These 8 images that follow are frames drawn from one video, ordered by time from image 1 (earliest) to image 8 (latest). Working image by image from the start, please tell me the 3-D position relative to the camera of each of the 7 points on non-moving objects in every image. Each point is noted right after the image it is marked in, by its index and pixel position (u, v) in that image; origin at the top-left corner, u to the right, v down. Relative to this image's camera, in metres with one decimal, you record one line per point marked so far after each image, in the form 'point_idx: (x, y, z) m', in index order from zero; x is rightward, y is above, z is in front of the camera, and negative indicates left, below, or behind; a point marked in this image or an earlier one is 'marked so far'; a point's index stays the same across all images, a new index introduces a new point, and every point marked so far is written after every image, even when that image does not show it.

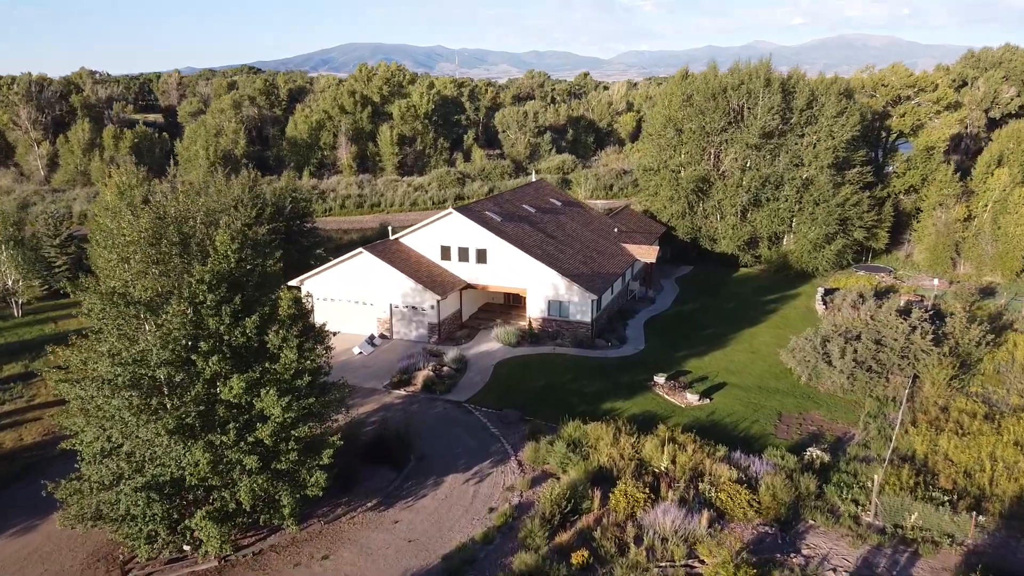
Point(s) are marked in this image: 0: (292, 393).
0: (-3.1, -1.5, +18.0) m
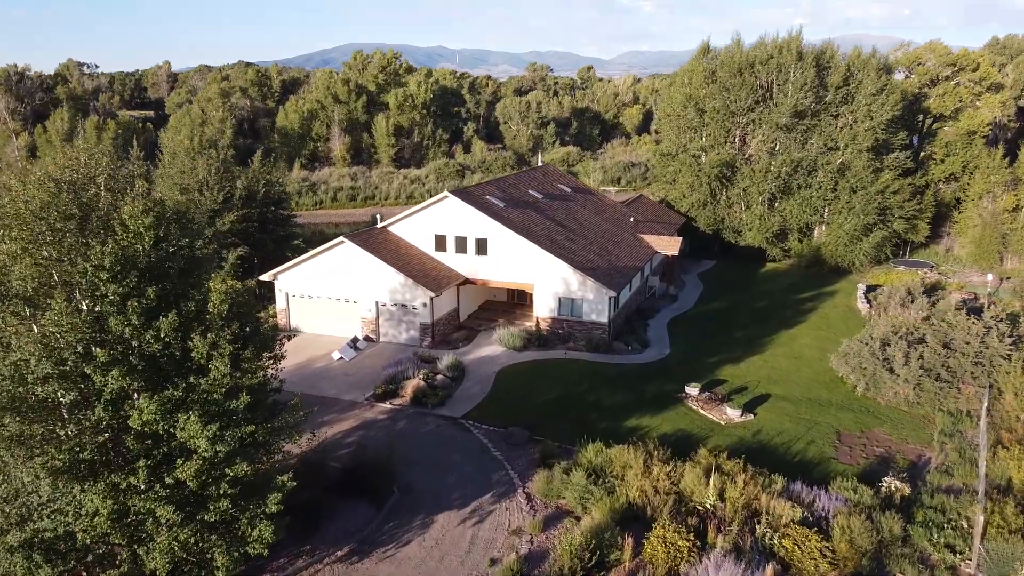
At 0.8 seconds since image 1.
0: (-3.0, -1.4, +13.4) m
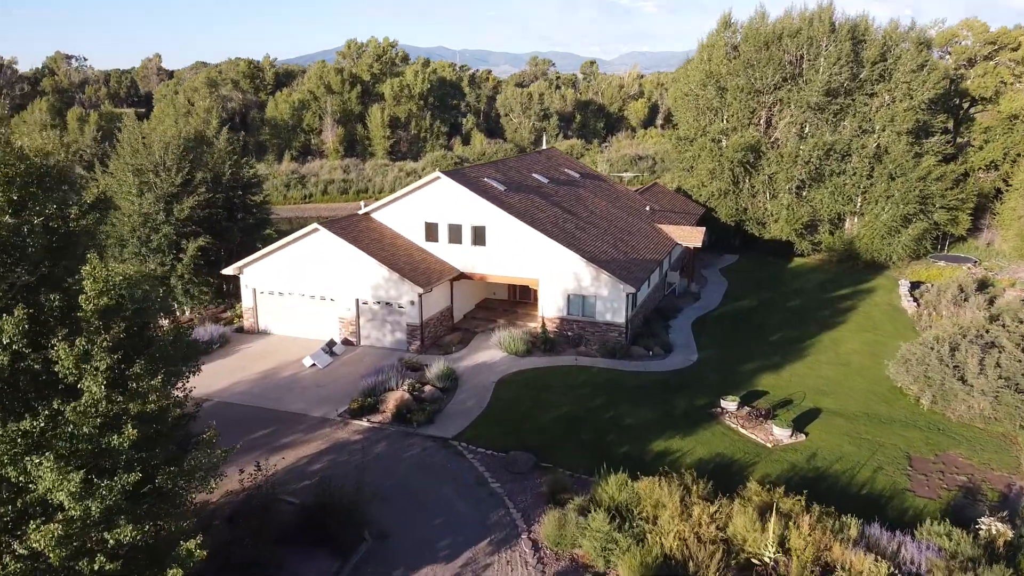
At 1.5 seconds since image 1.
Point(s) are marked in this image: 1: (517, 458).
0: (-3.0, -1.3, +9.4) m
1: (+0.1, -2.4, +17.8) m
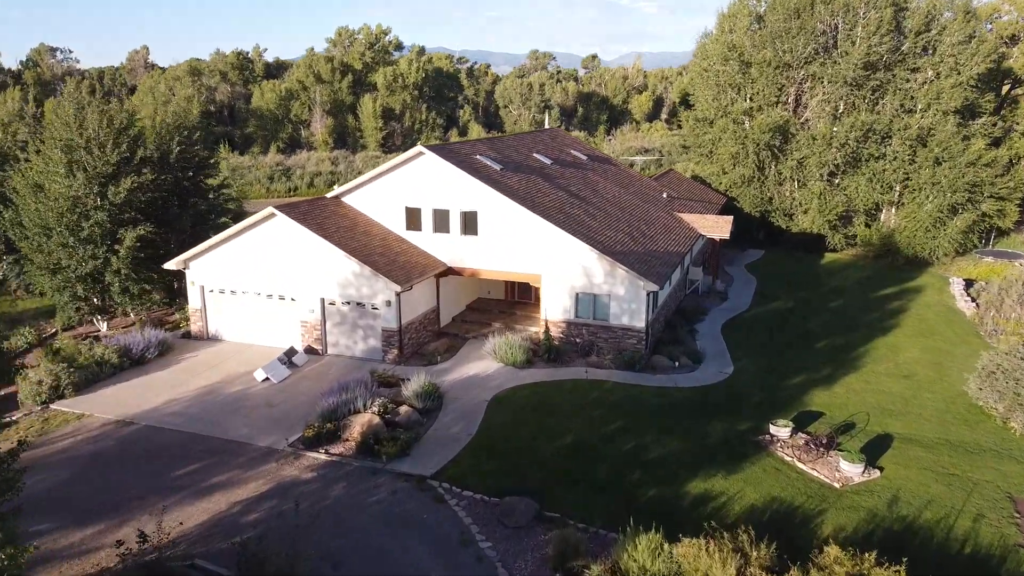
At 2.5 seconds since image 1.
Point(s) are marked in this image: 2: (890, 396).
0: (-3.1, -1.2, +5.2) m
1: (0.0, -2.4, +13.6) m
2: (+5.9, -1.7, +19.8) m
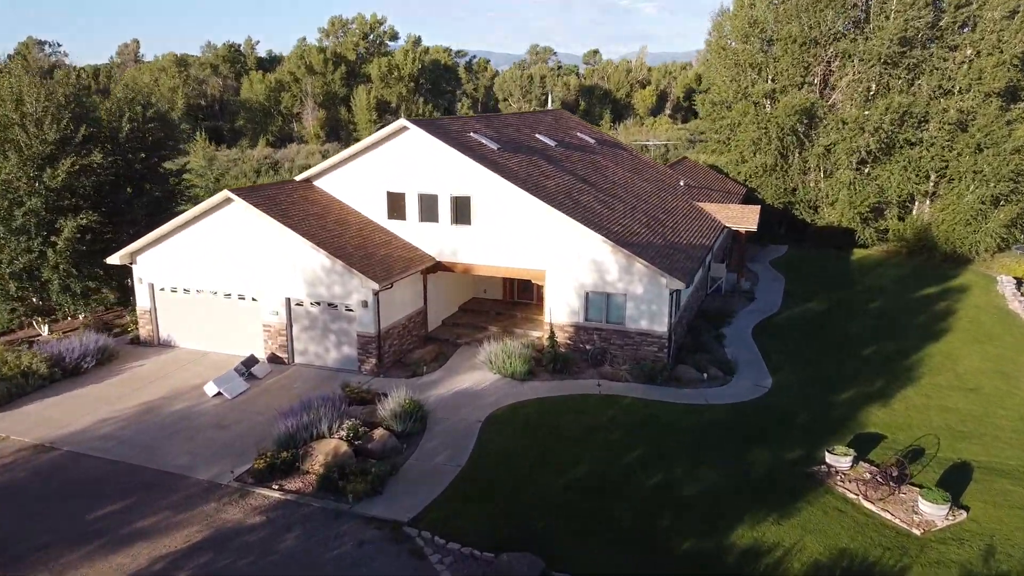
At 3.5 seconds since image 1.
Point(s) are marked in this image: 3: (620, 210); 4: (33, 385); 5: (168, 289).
0: (-3.1, -1.2, +2.1) m
1: (0.0, -2.3, +10.5) m
2: (+5.9, -1.7, +16.8) m
3: (+1.7, +1.2, +19.6) m
4: (-6.5, -1.3, +17.0) m
5: (-5.2, 0.0, +18.9) m
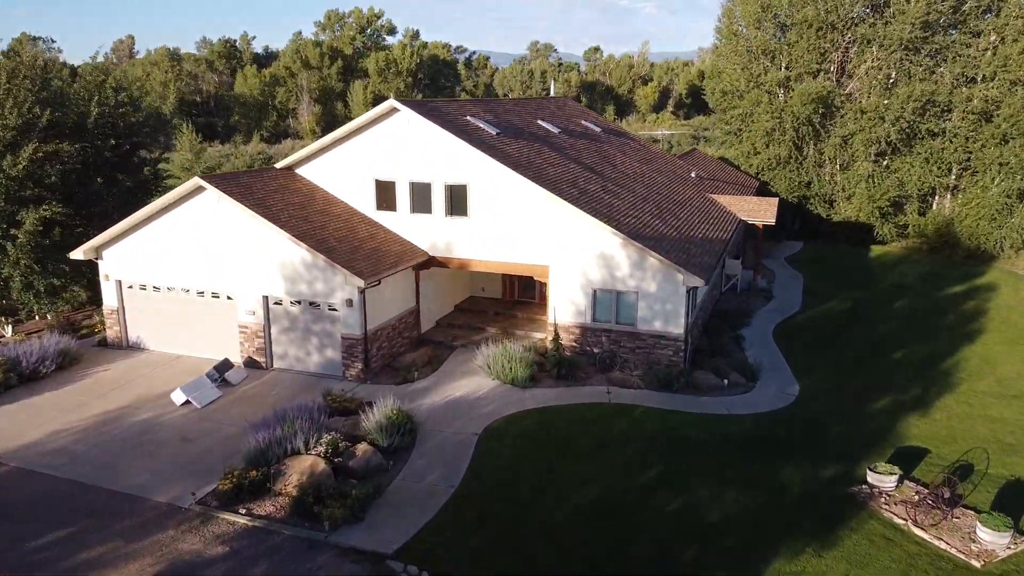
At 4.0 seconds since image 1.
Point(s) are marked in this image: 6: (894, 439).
0: (-3.1, -1.2, +0.5) m
1: (0.0, -2.3, +8.9) m
2: (+5.9, -1.6, +15.2) m
3: (+1.7, +1.3, +18.1) m
4: (-6.5, -1.3, +15.4) m
5: (-5.2, 0.0, +17.3) m
6: (+4.2, -1.7, +14.0) m
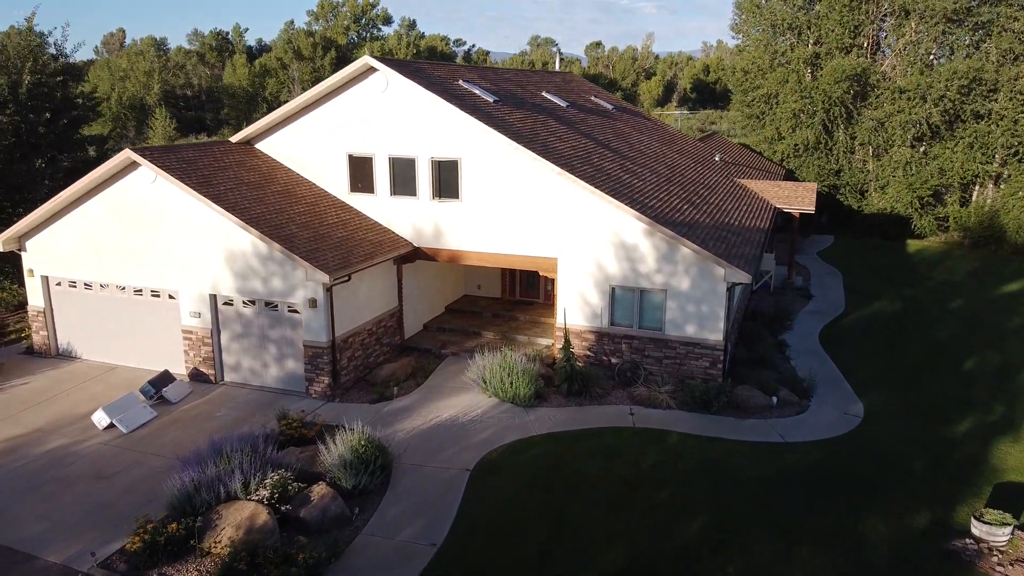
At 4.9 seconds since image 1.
0: (-3.1, -1.1, -2.2) m
1: (0.0, -2.3, +6.1) m
2: (+5.9, -1.6, +12.4) m
3: (+1.7, +1.3, +15.3) m
4: (-6.5, -1.2, +12.6) m
5: (-5.1, +0.1, +14.5) m
6: (+4.2, -1.6, +11.2) m
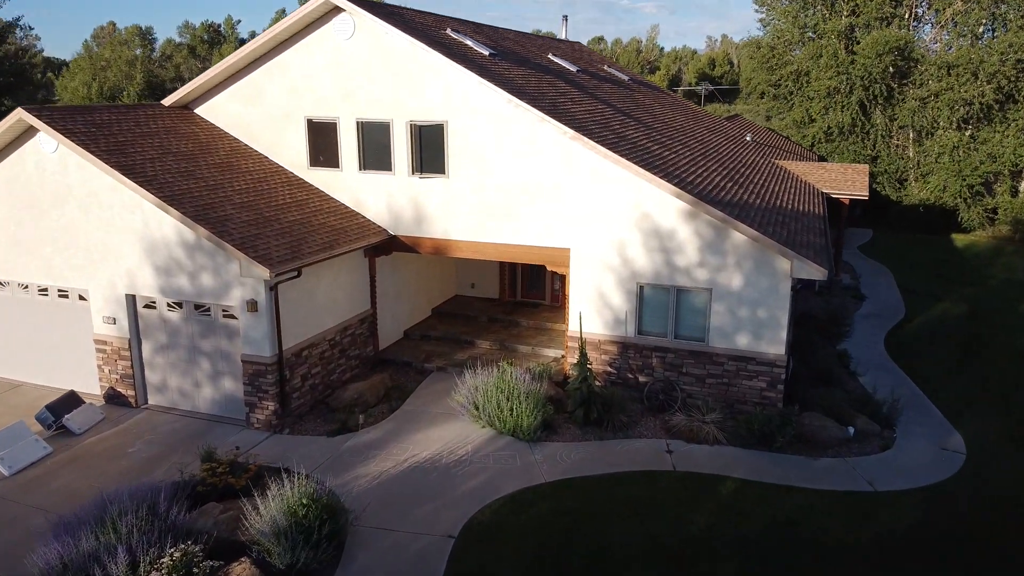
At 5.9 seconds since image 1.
0: (-3.1, -1.1, -5.1) m
1: (0.0, -2.2, +3.3) m
2: (+5.9, -1.6, +9.6) m
3: (+1.7, +1.3, +12.5) m
4: (-6.5, -1.2, +9.8) m
5: (-5.1, +0.1, +11.7) m
6: (+4.2, -1.6, +8.4) m
